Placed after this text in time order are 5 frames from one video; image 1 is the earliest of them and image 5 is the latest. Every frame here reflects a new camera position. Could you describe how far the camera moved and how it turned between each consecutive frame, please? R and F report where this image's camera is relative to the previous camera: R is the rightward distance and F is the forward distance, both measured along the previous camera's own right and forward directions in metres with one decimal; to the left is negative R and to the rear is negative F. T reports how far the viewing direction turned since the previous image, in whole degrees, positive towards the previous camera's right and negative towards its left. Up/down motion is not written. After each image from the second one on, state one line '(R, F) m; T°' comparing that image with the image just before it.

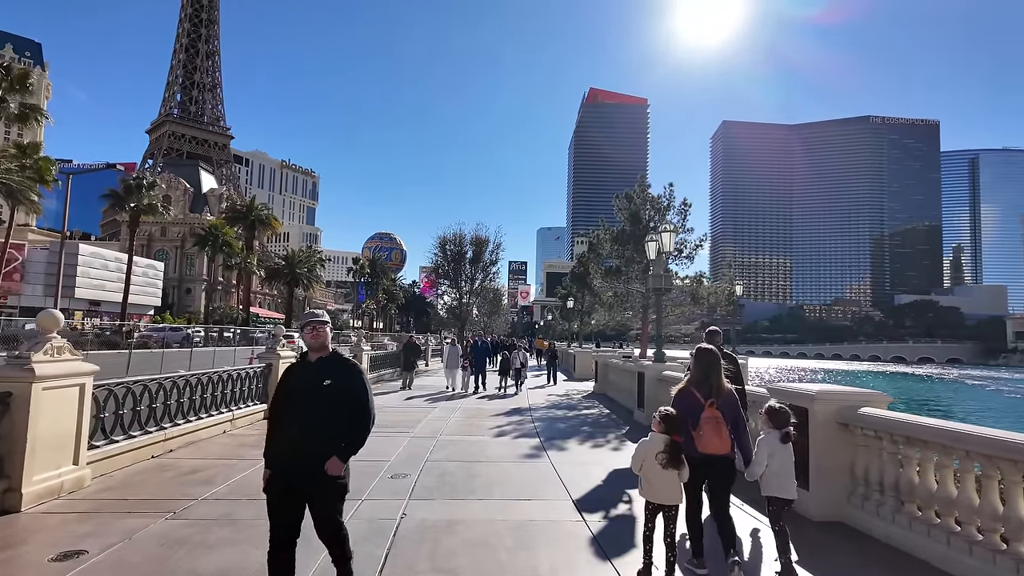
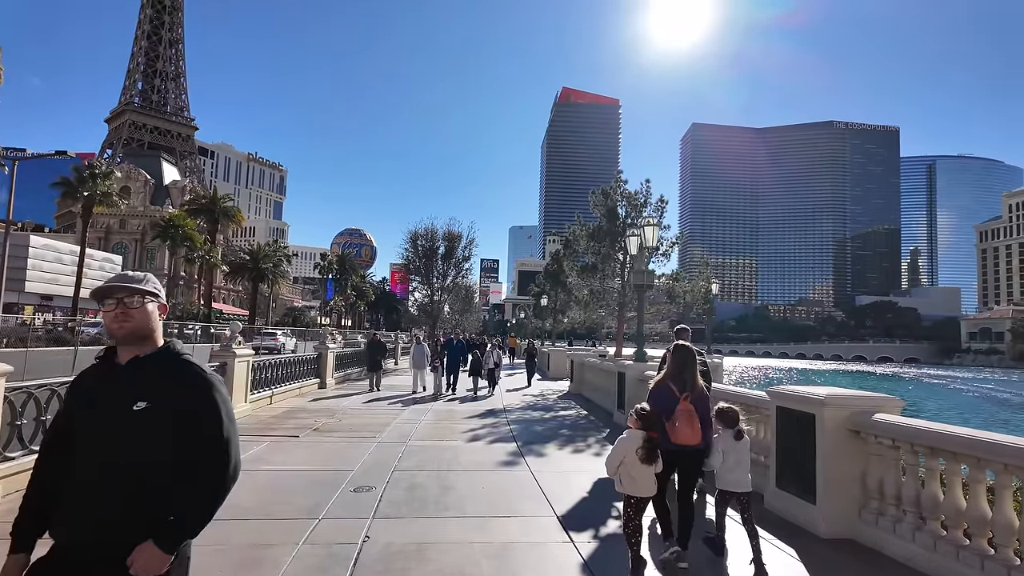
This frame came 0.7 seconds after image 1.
(-0.1, +0.6) m; +3°
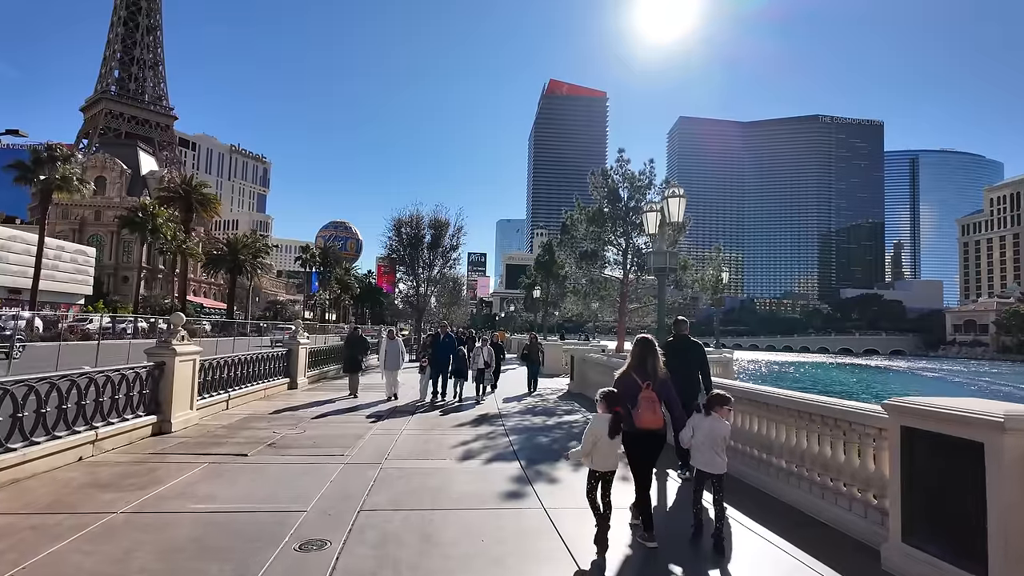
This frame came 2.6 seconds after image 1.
(-0.2, +1.7) m; +1°
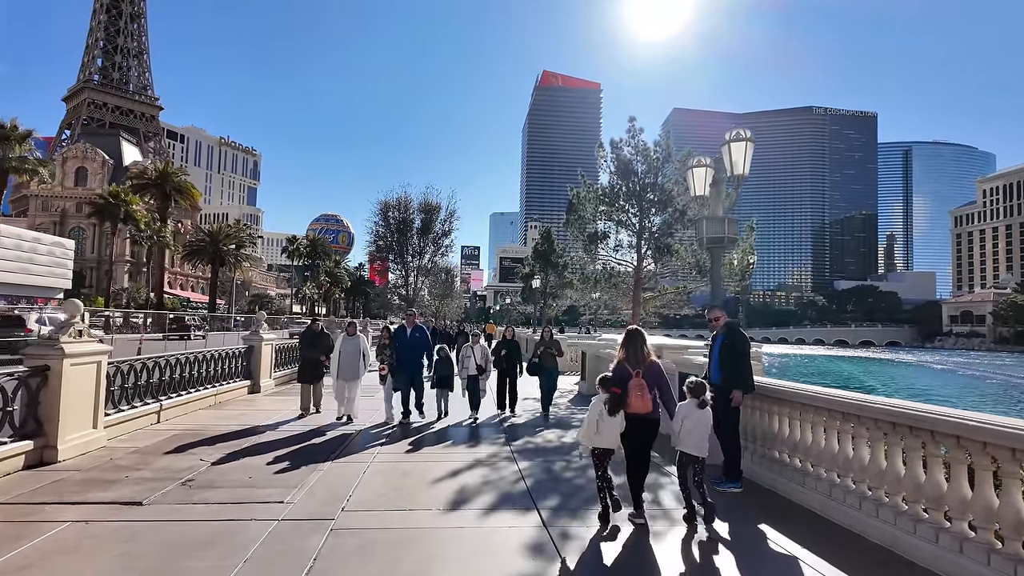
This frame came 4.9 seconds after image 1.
(-0.2, +2.3) m; +1°
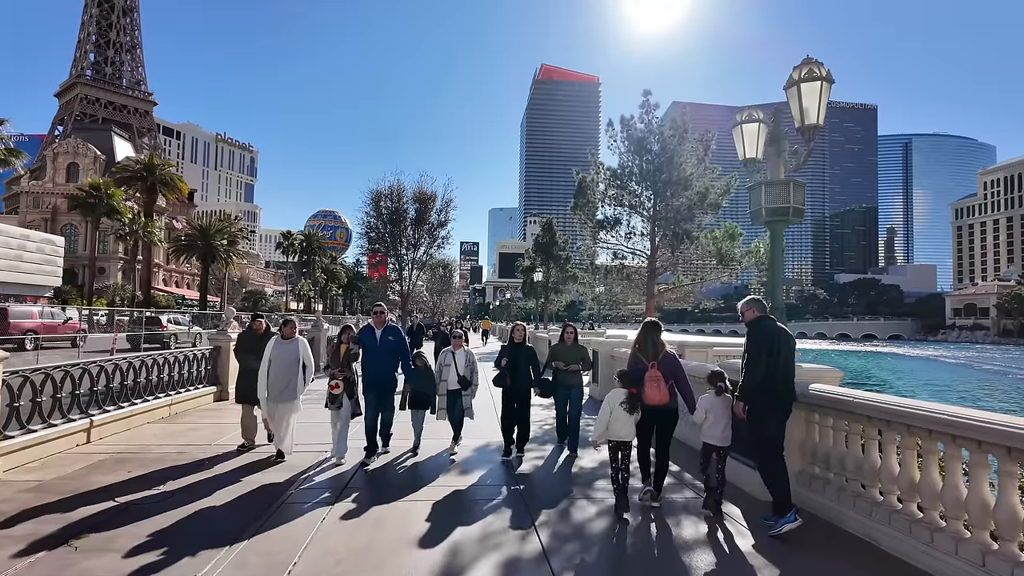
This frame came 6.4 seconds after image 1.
(-0.1, +1.5) m; 0°
